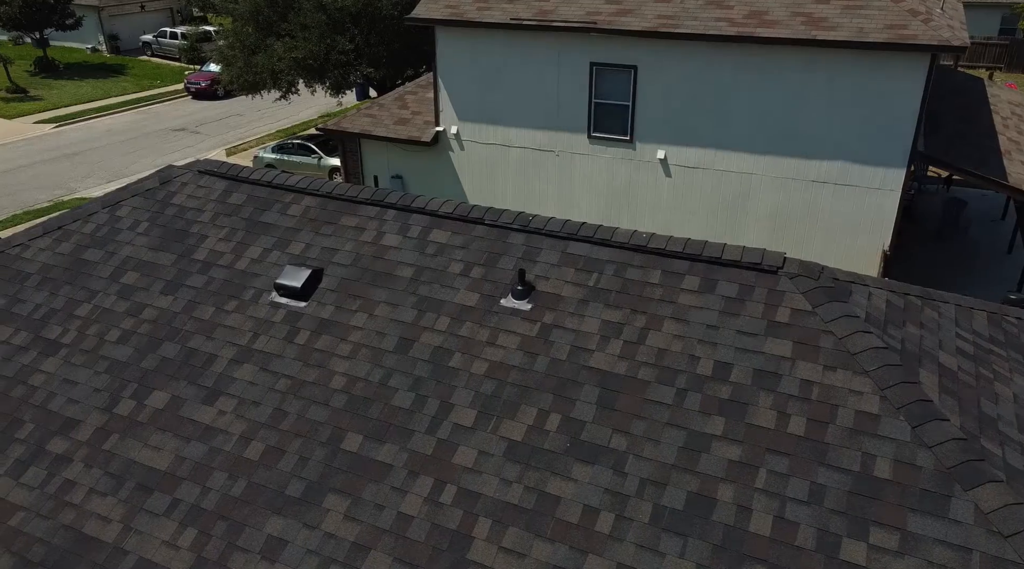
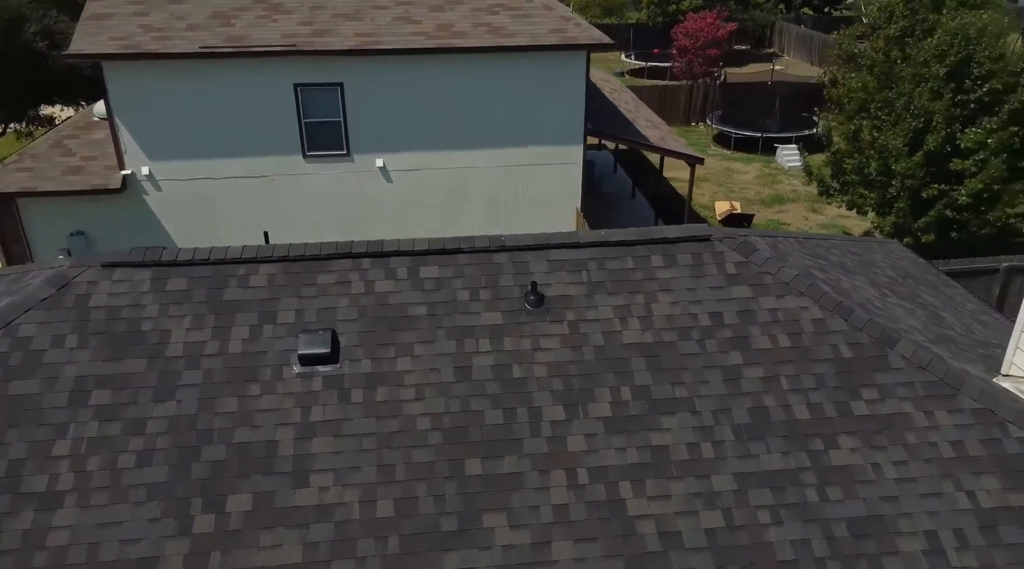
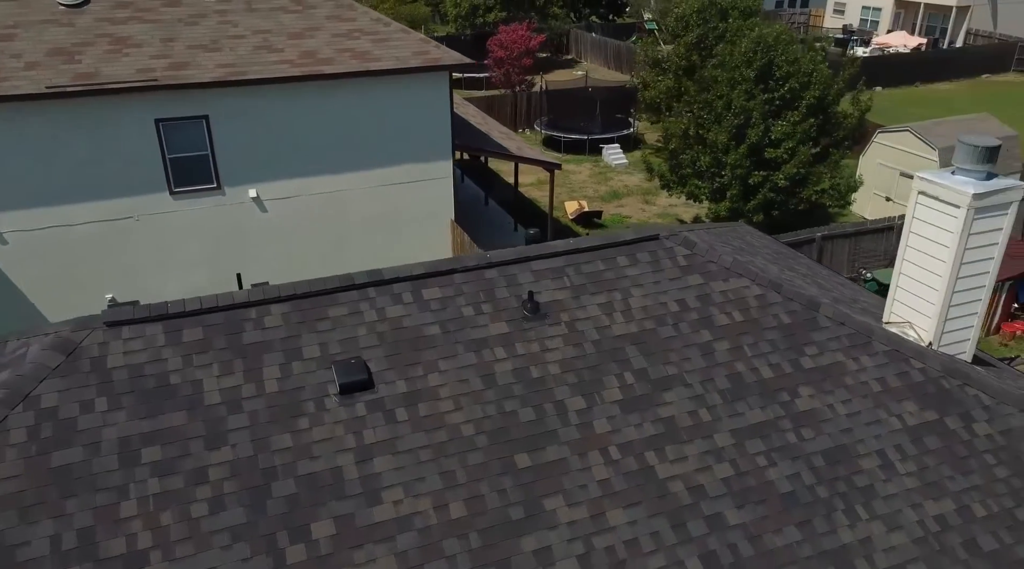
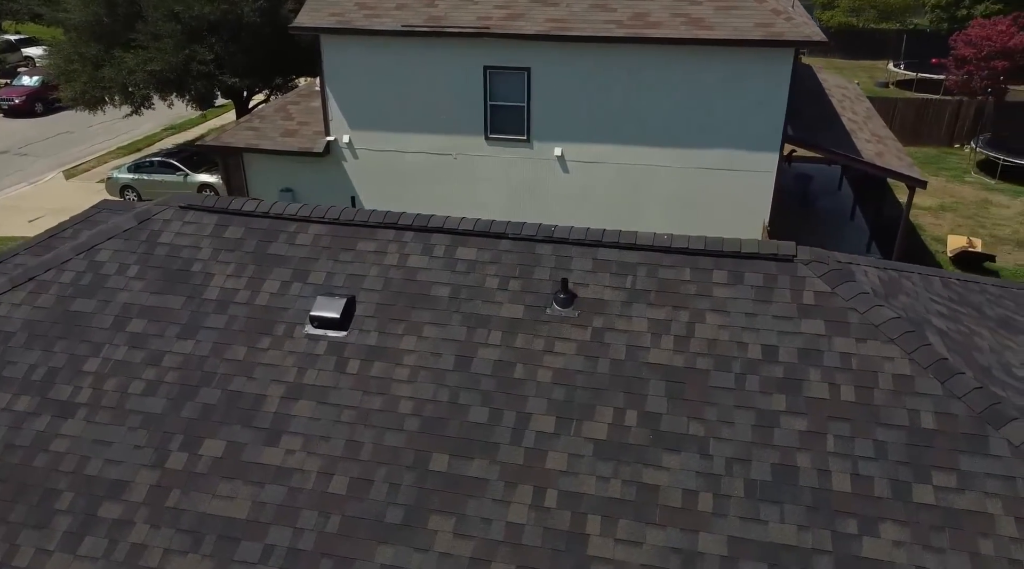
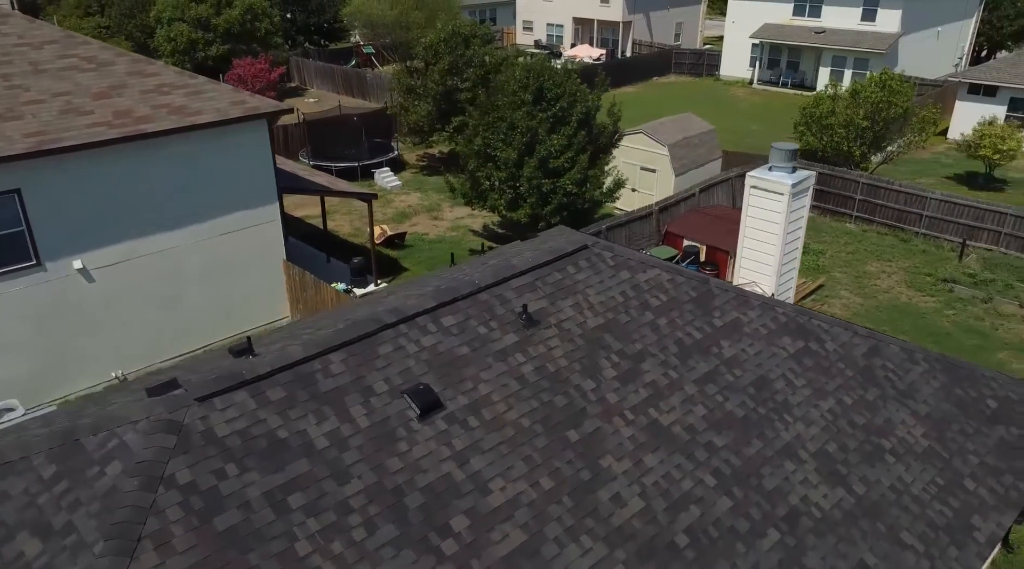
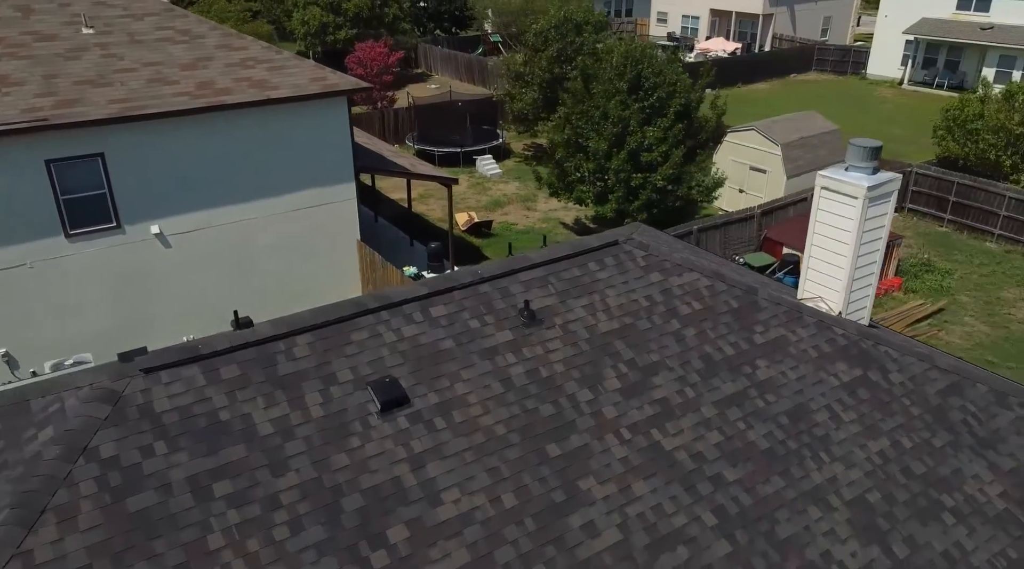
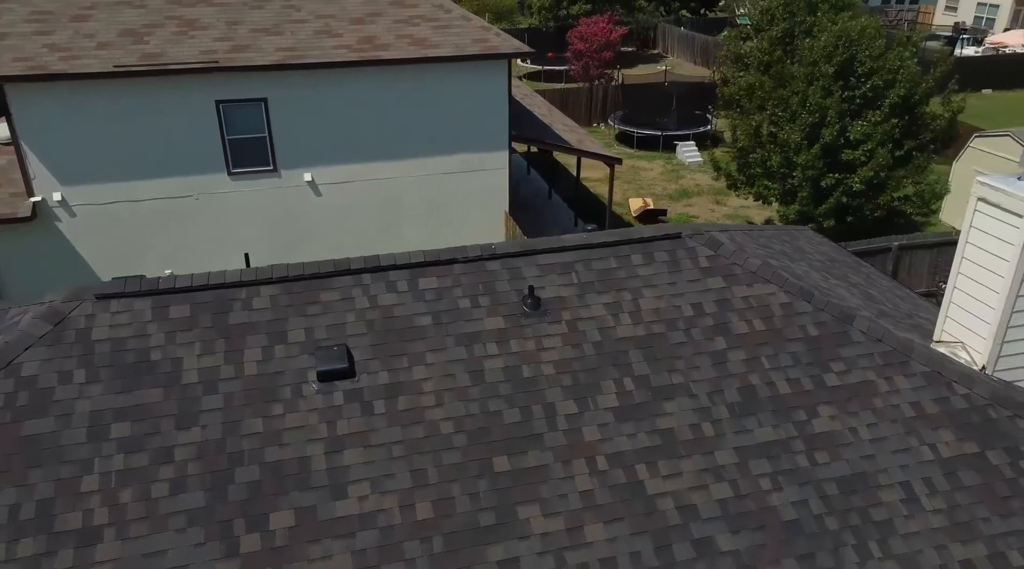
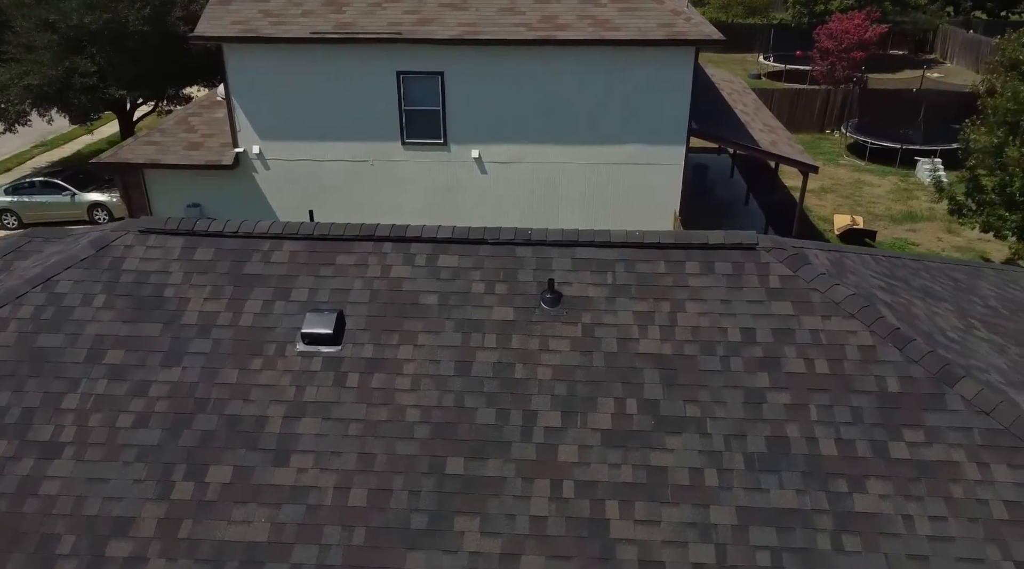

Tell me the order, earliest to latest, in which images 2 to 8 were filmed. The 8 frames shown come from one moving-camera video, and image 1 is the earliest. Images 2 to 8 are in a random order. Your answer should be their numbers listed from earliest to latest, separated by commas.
4, 8, 2, 7, 3, 6, 5
